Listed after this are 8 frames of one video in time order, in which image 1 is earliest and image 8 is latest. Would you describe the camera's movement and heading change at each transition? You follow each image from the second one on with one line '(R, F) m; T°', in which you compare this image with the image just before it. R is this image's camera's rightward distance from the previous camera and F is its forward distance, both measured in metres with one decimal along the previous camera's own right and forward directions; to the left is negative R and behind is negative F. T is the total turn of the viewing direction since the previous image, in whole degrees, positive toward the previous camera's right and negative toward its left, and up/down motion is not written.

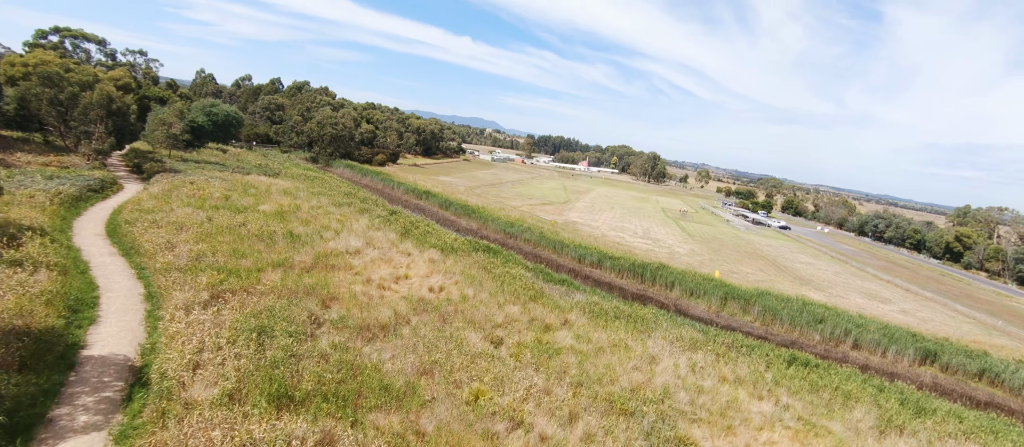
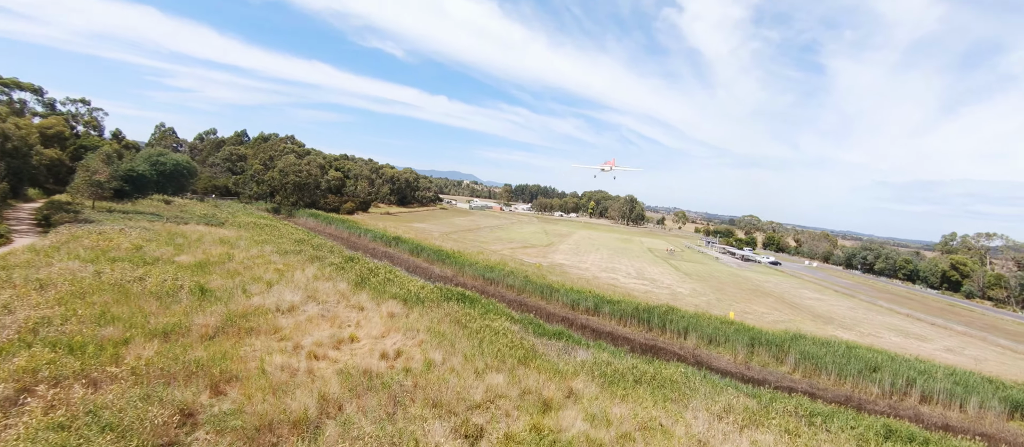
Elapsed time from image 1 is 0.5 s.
(0.0, +3.9) m; +3°
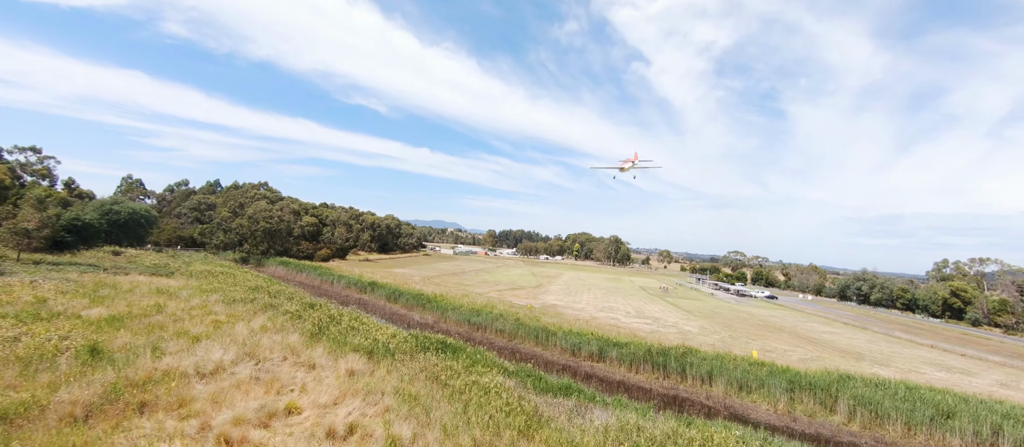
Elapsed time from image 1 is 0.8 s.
(-0.2, +2.9) m; +2°
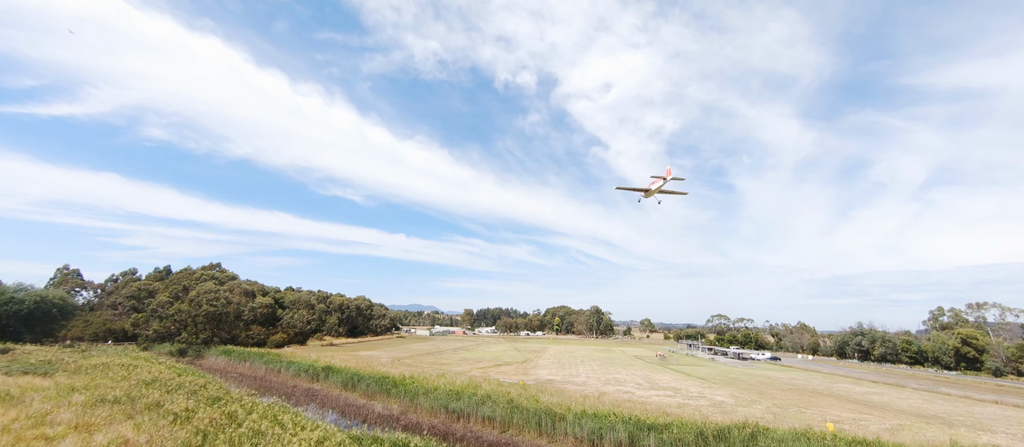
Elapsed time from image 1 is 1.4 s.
(-0.4, +4.7) m; +4°
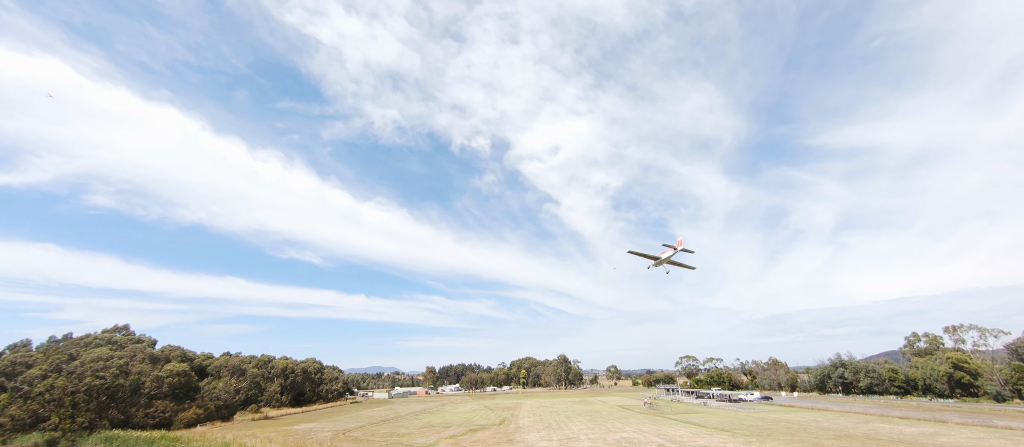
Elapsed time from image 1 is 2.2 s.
(-0.8, +6.0) m; +6°
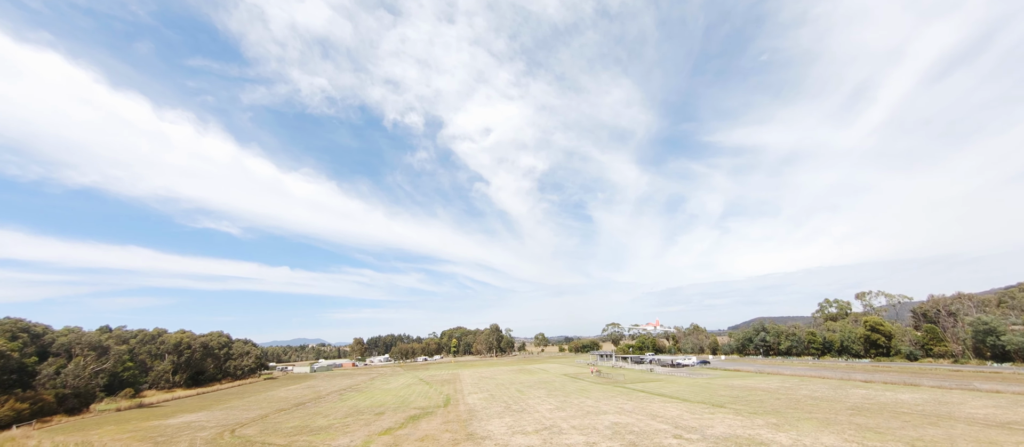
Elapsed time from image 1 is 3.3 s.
(-1.4, +6.7) m; +9°
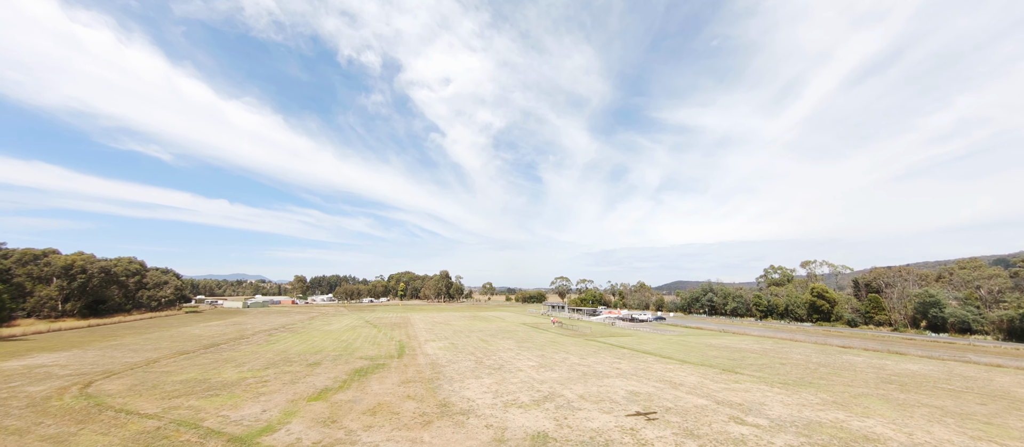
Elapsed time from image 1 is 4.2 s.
(-1.6, +5.7) m; +7°
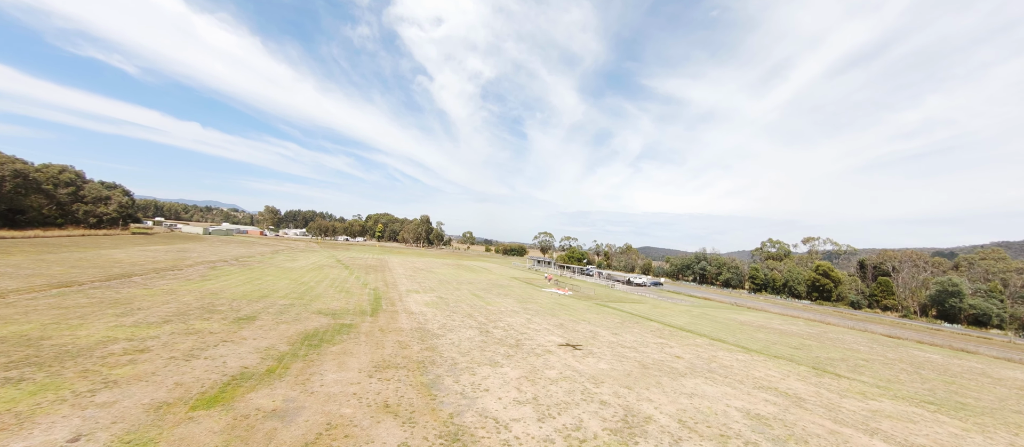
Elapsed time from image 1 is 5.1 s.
(-1.8, +6.5) m; +3°
